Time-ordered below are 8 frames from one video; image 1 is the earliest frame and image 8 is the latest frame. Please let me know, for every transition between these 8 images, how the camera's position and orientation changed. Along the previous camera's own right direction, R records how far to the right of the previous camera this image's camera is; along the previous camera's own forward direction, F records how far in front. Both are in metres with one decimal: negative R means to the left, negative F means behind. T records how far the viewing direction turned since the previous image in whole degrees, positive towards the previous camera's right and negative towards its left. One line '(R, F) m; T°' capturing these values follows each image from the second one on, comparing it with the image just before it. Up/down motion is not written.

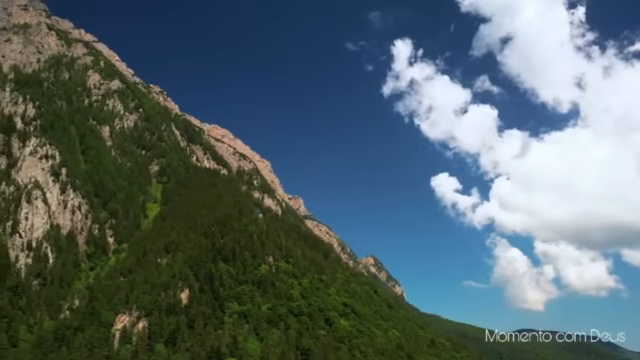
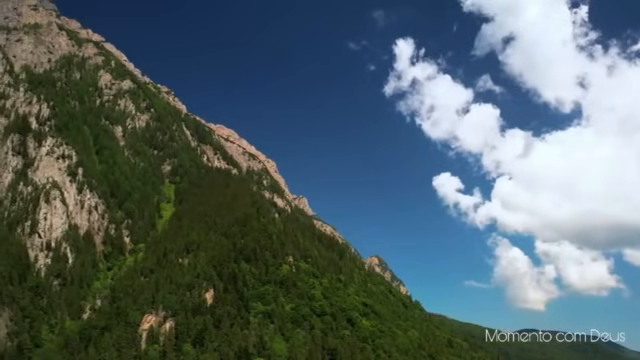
(-8.4, +0.1) m; 0°
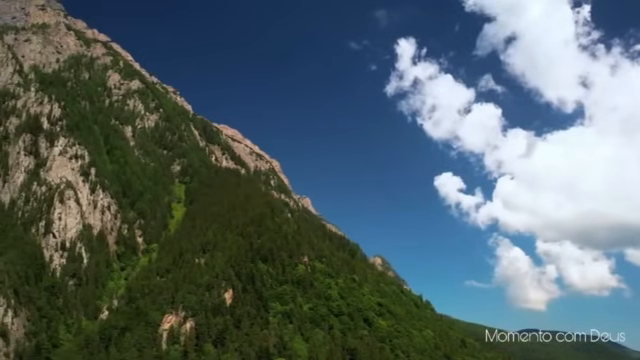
(-6.3, 0.0) m; 0°
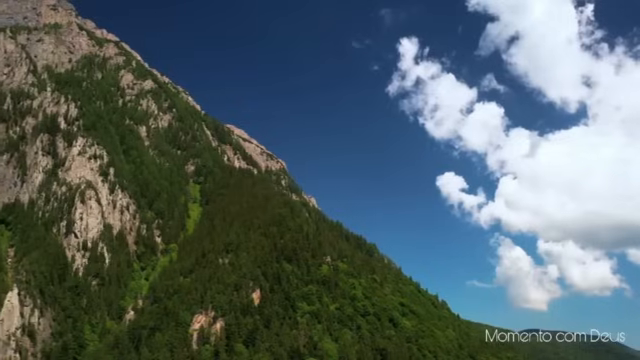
(-9.4, 0.0) m; 0°
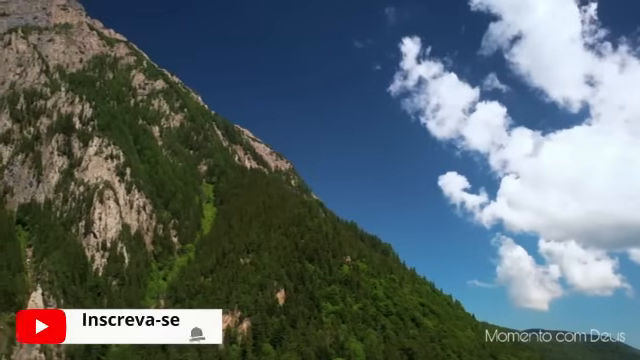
(-8.2, 0.0) m; 0°
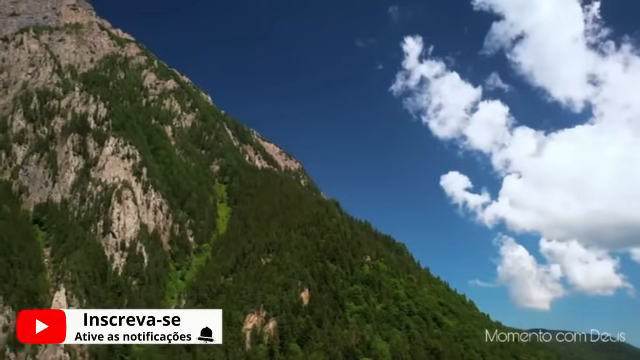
(-8.1, 0.0) m; 0°
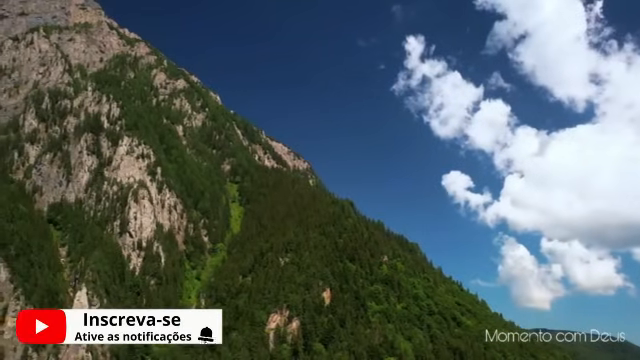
(-7.3, 0.0) m; 0°
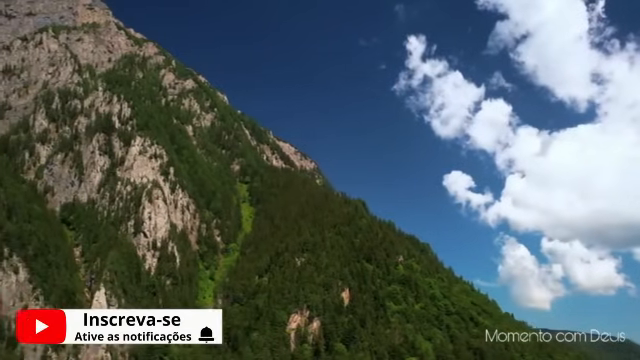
(-6.5, 0.0) m; 0°
